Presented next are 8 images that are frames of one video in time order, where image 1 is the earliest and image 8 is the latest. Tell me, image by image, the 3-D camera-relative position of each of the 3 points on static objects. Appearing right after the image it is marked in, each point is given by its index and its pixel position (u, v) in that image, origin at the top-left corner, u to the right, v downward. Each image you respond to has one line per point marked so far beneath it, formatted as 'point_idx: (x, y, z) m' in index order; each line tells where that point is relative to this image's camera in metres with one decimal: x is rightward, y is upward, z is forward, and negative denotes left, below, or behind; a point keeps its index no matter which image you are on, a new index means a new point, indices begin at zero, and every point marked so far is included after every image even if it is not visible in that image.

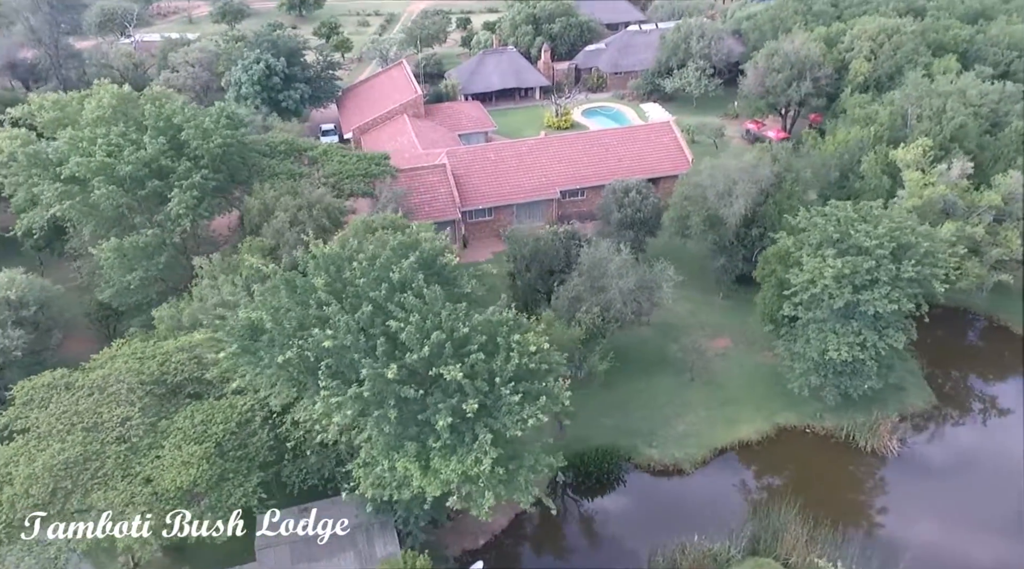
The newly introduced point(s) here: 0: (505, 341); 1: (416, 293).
0: (-0.2, -1.5, +18.3) m
1: (-2.7, -0.2, +19.2) m
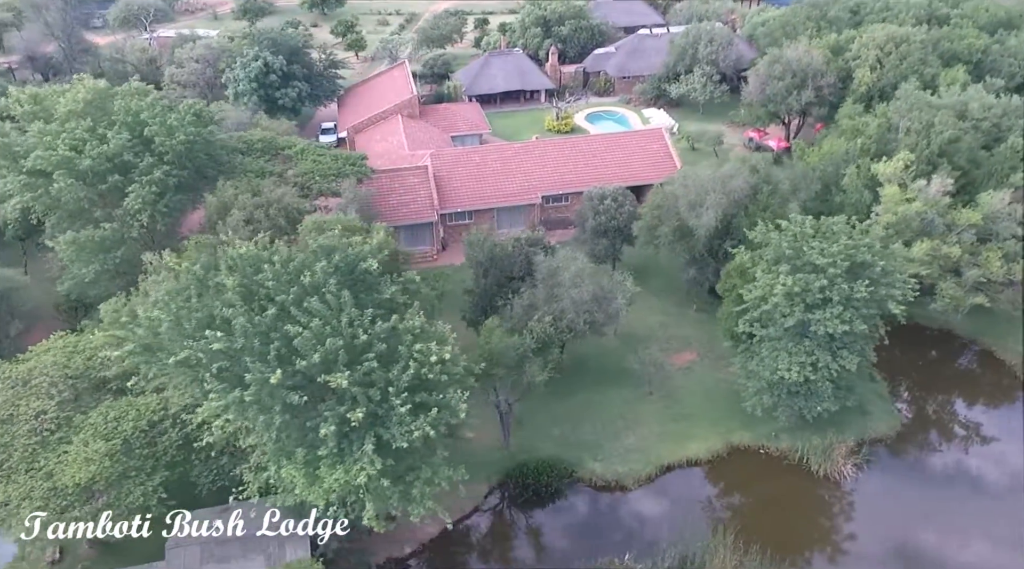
0: (-2.7, -1.7, +17.9) m
1: (-5.1, -0.3, +18.9) m
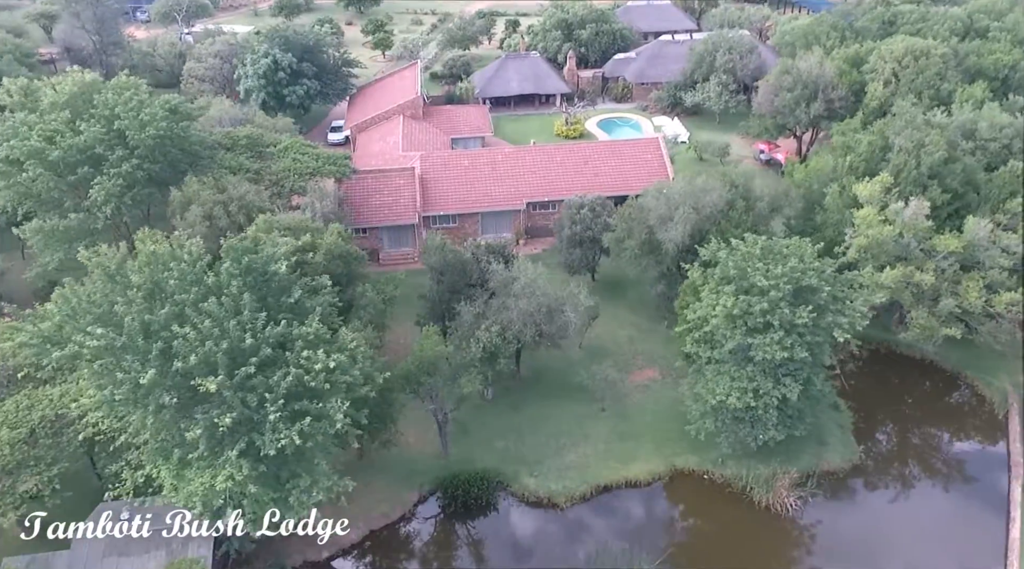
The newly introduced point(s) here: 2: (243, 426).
0: (-5.6, -1.9, +17.8) m
1: (-7.9, -0.4, +18.9) m
2: (-6.6, -3.5, +16.9) m
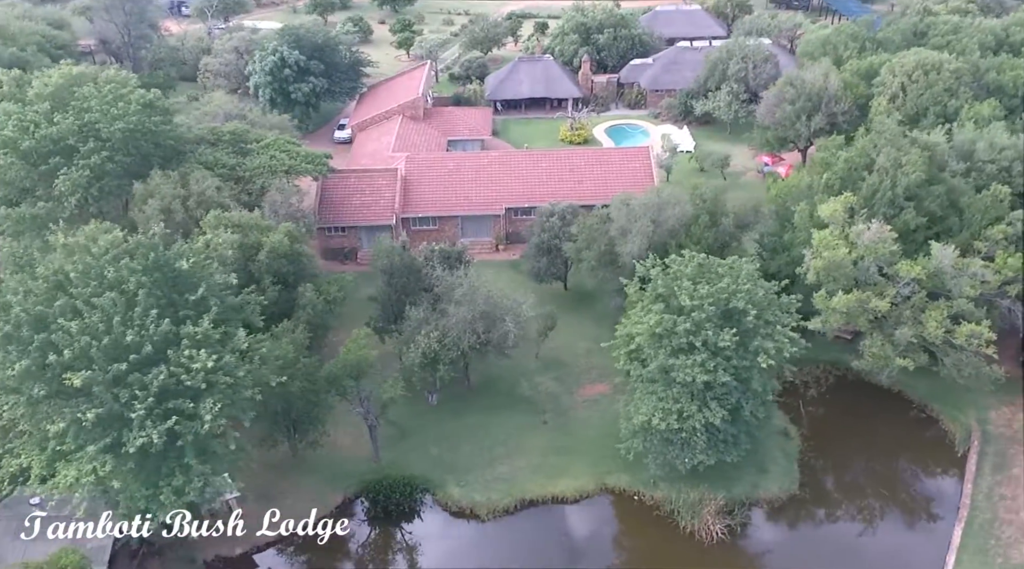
0: (-8.7, -1.8, +17.9) m
1: (-10.8, -0.3, +19.2) m
2: (-9.8, -3.4, +17.1) m
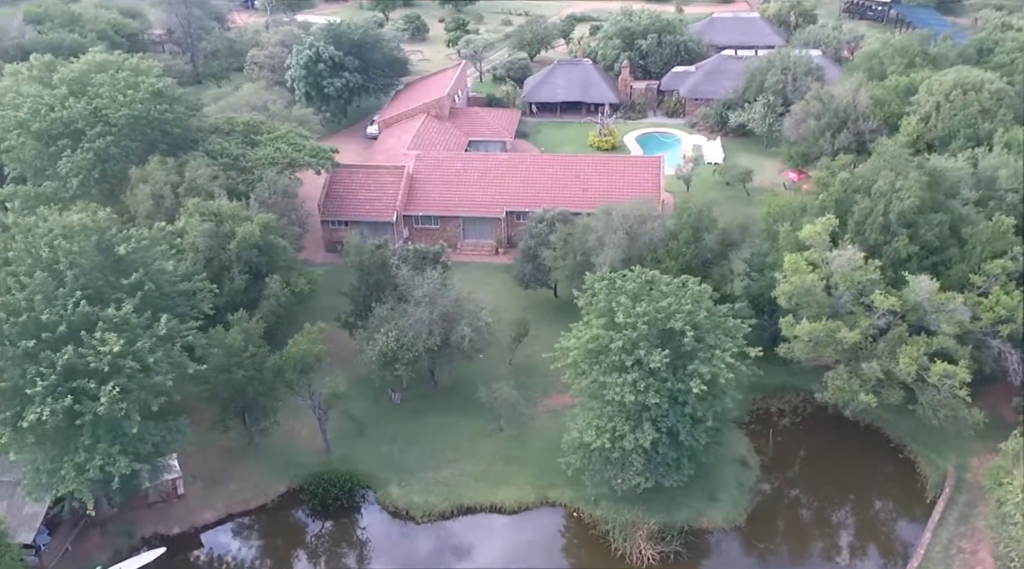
0: (-11.3, -1.4, +18.6) m
1: (-13.2, +0.3, +20.0) m
2: (-12.6, -2.9, +17.9) m
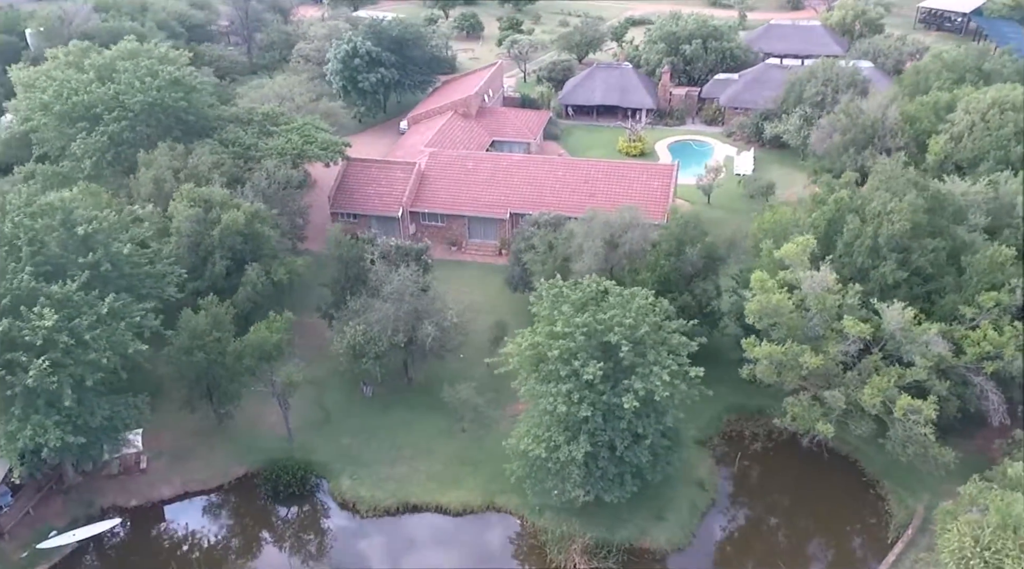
0: (-13.4, -0.7, +19.5) m
1: (-15.1, +1.1, +21.1) m
2: (-14.9, -2.1, +19.0) m
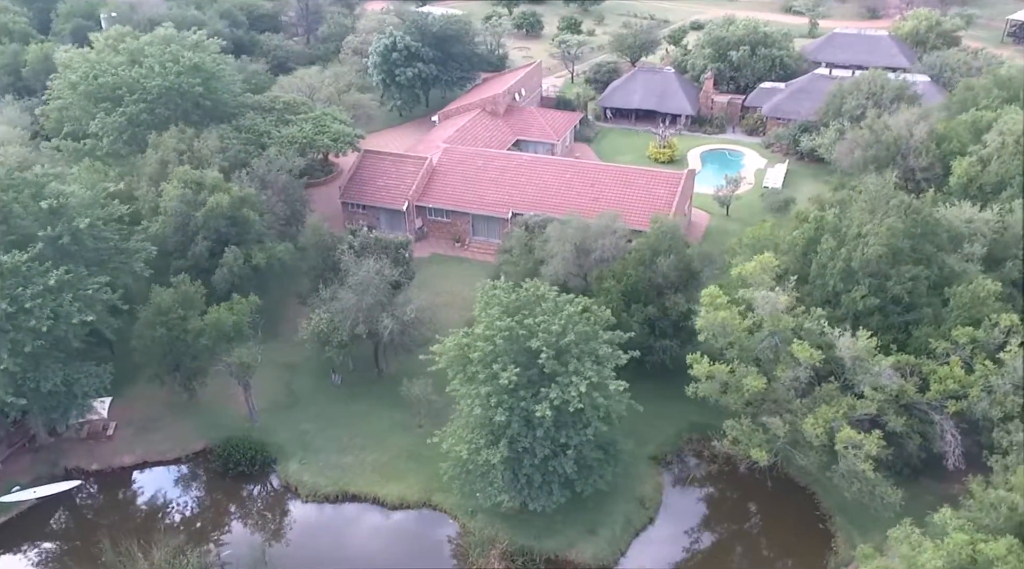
0: (-15.8, +0.2, +20.8) m
1: (-17.1, +2.1, +22.6) m
2: (-17.3, -1.1, +20.4) m
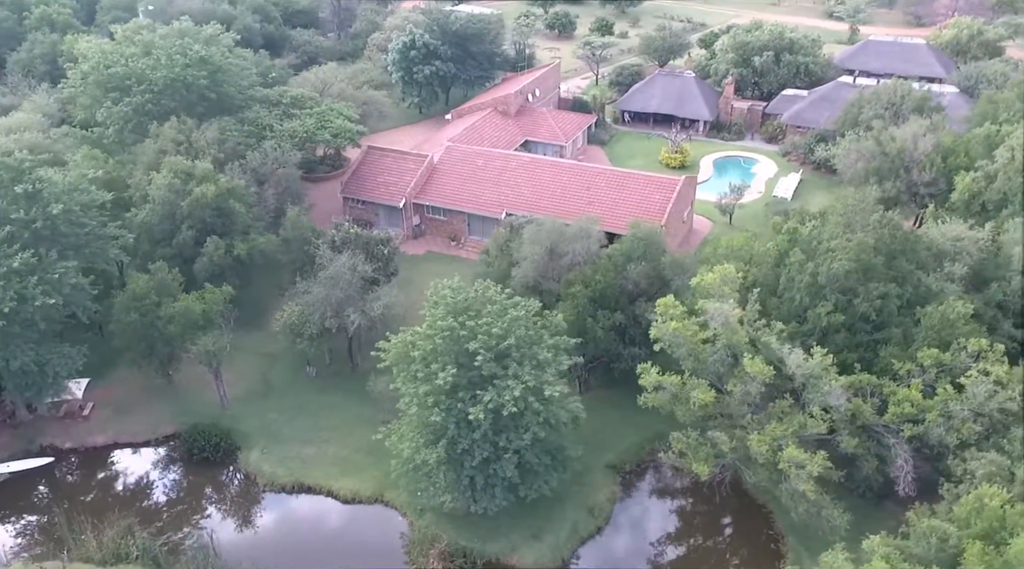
0: (-17.5, +0.8, +21.7) m
1: (-18.6, +2.8, +23.6) m
2: (-19.1, -0.4, +21.4) m
